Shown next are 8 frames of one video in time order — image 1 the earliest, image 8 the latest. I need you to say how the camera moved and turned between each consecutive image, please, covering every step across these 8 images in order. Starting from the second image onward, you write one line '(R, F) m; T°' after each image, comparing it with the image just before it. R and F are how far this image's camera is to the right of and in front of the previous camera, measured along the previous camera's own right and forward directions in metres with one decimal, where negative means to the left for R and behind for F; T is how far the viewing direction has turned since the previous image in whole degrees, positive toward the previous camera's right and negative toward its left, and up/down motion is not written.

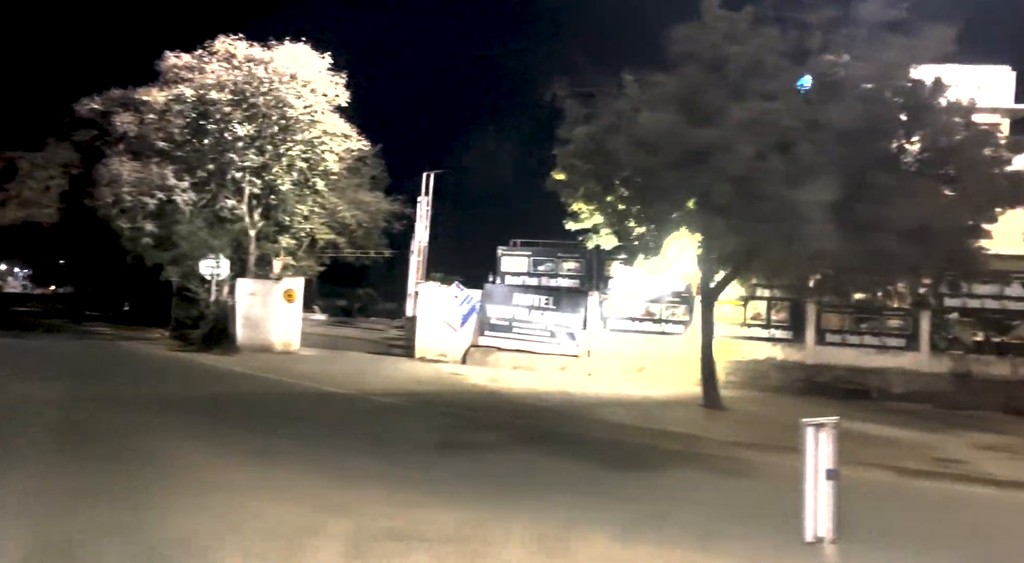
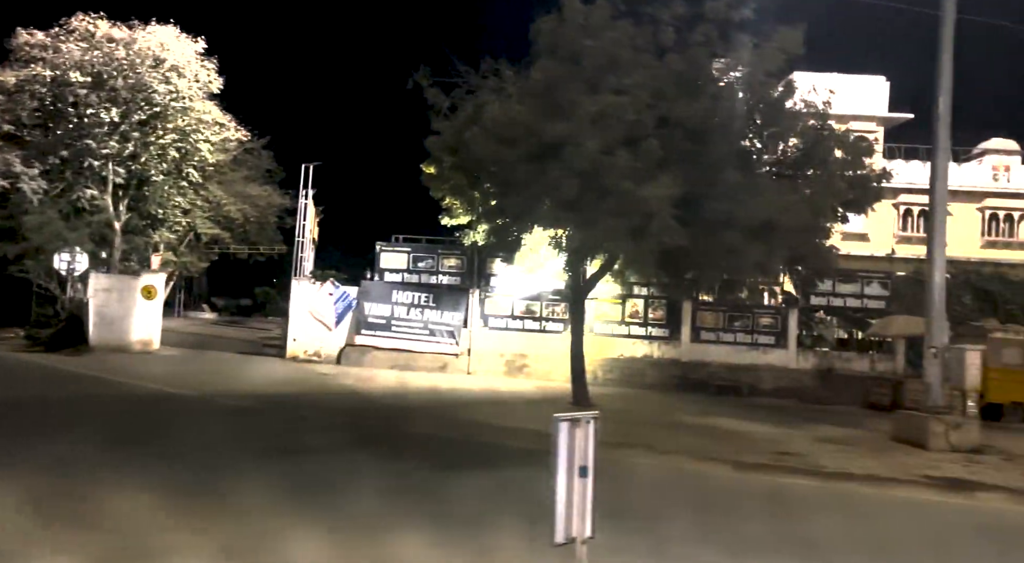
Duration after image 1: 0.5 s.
(+0.9, +0.2) m; +6°
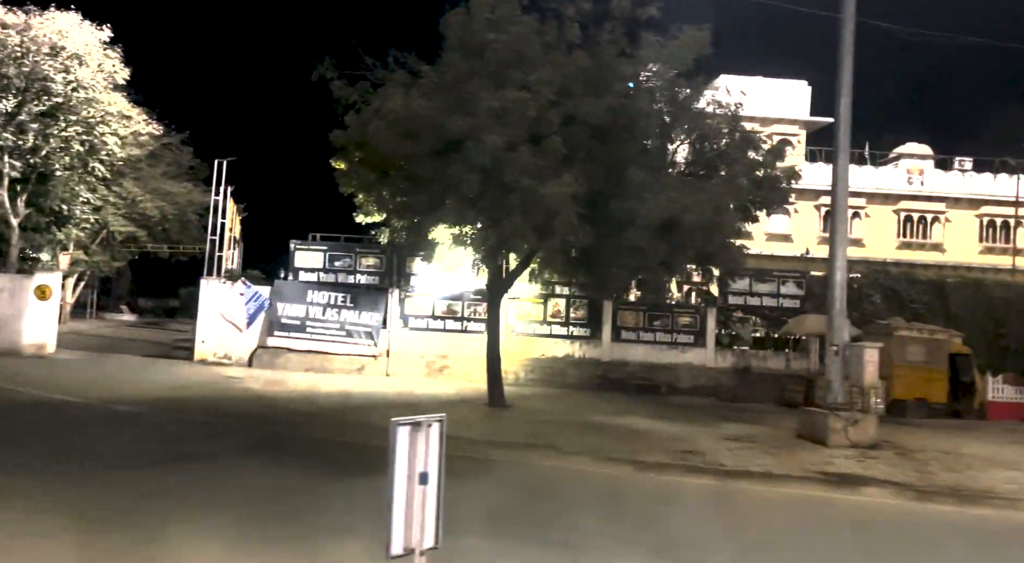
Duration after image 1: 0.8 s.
(+0.5, +0.2) m; +4°
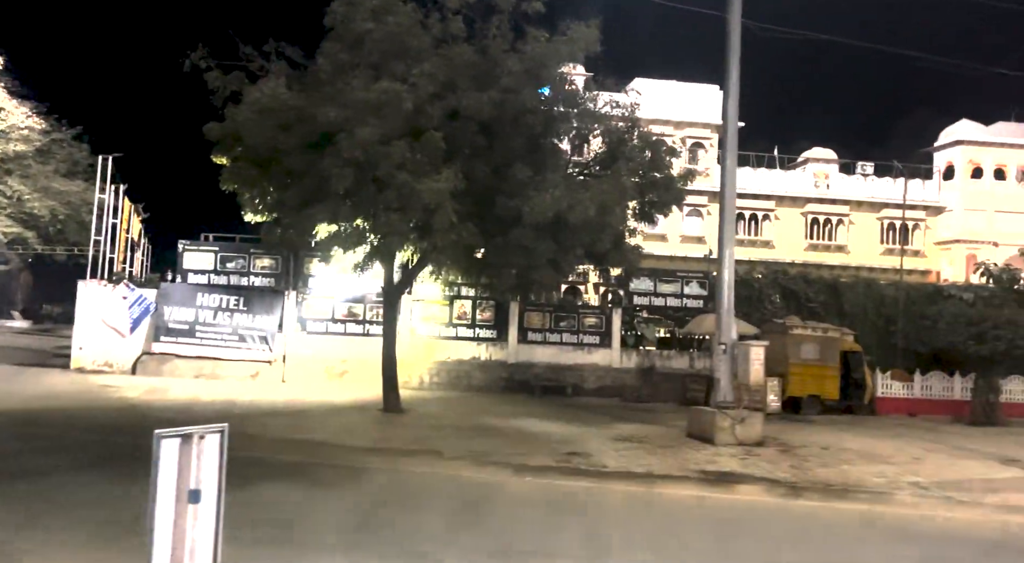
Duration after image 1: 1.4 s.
(+0.7, +0.3) m; +5°
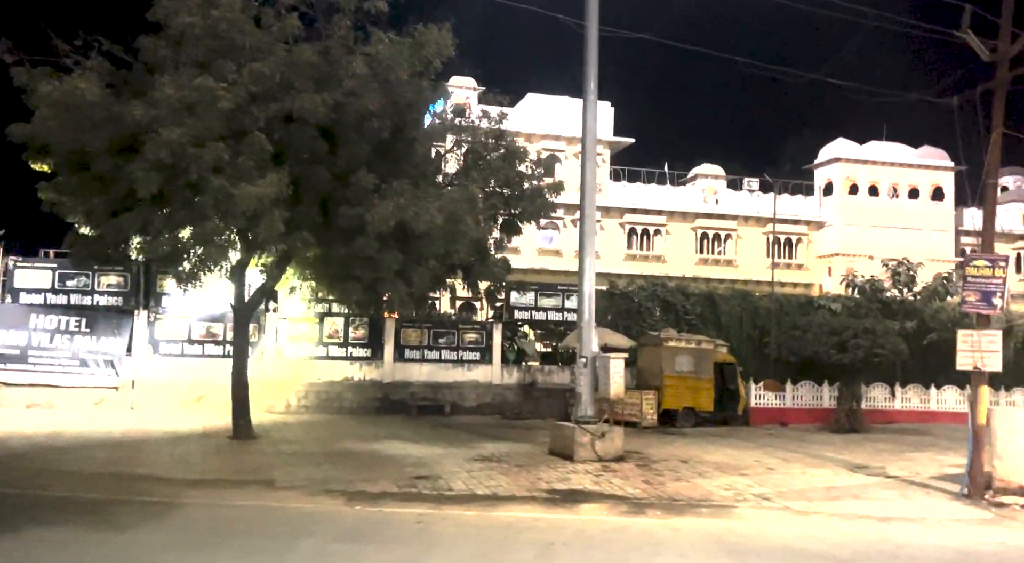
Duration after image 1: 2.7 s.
(+1.0, +0.6) m; +6°
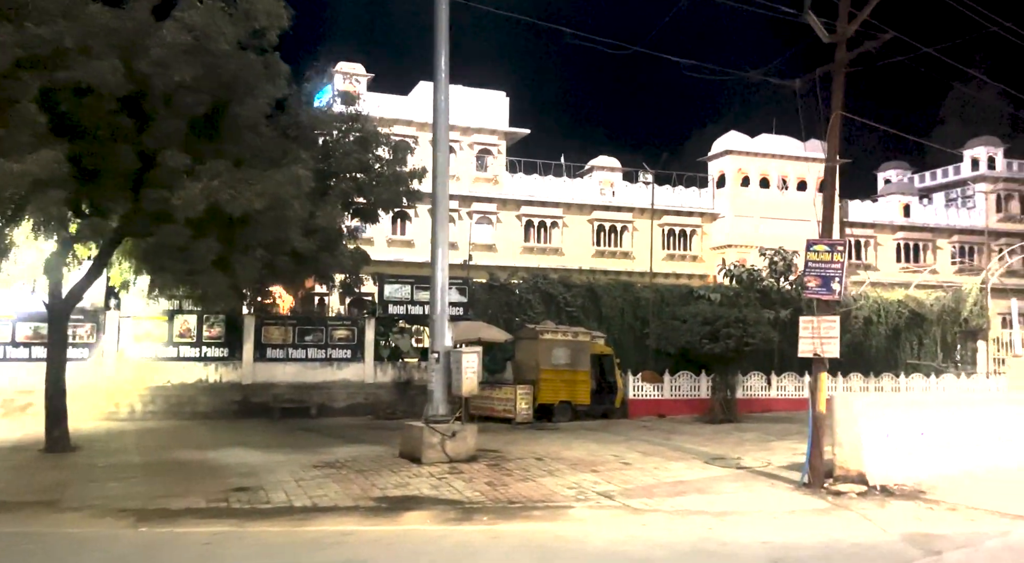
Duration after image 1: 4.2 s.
(+1.1, +0.7) m; +6°
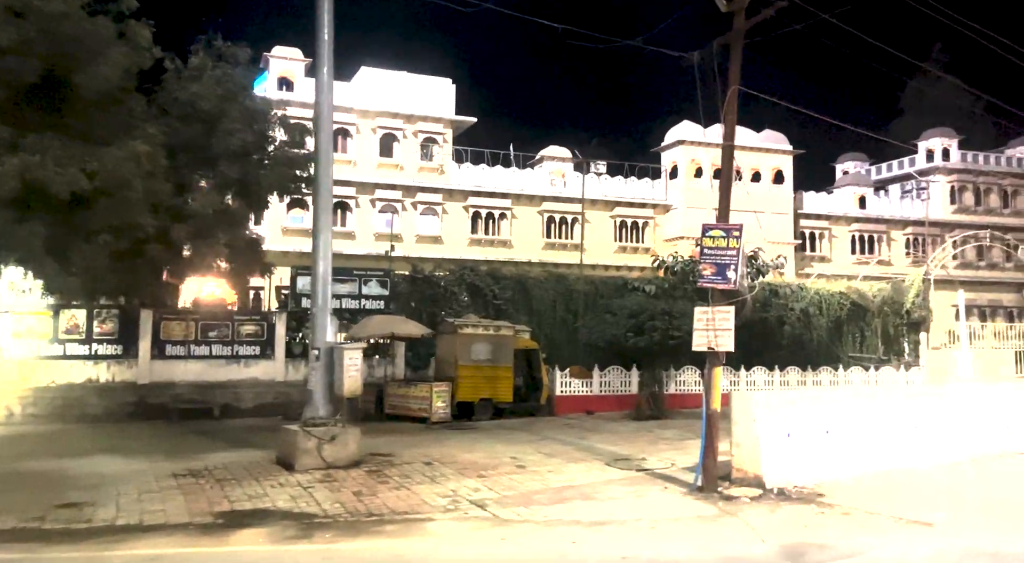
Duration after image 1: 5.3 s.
(+1.2, +0.9) m; +2°
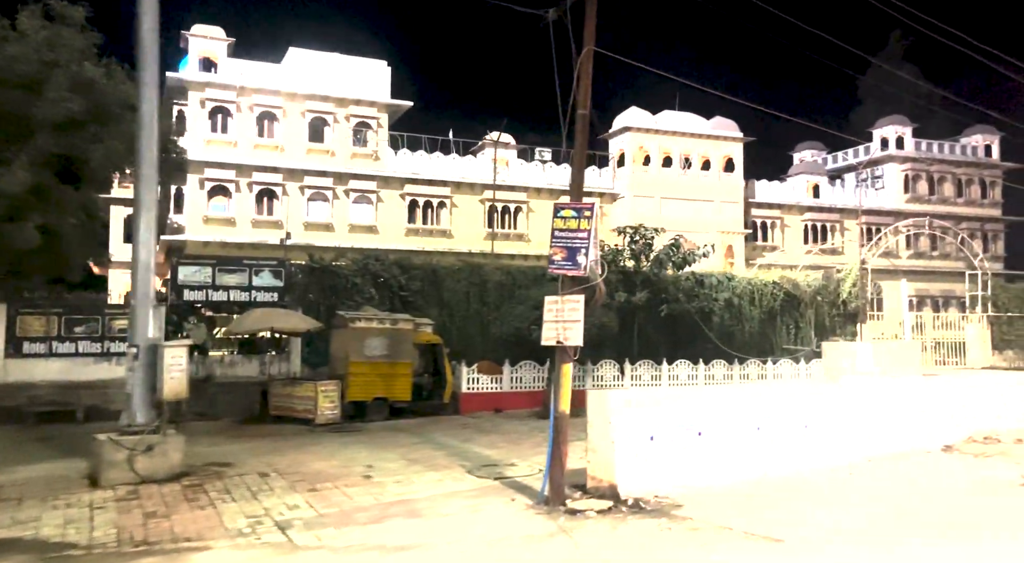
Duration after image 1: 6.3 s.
(+1.6, +1.3) m; +2°
